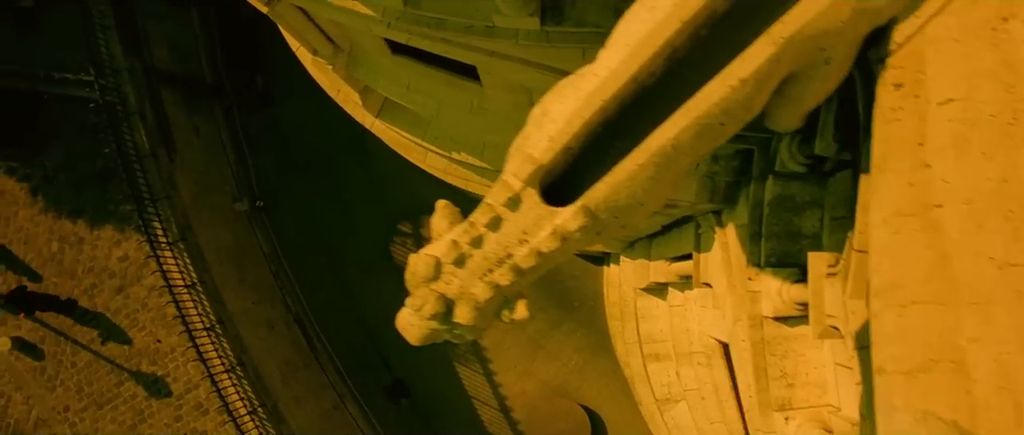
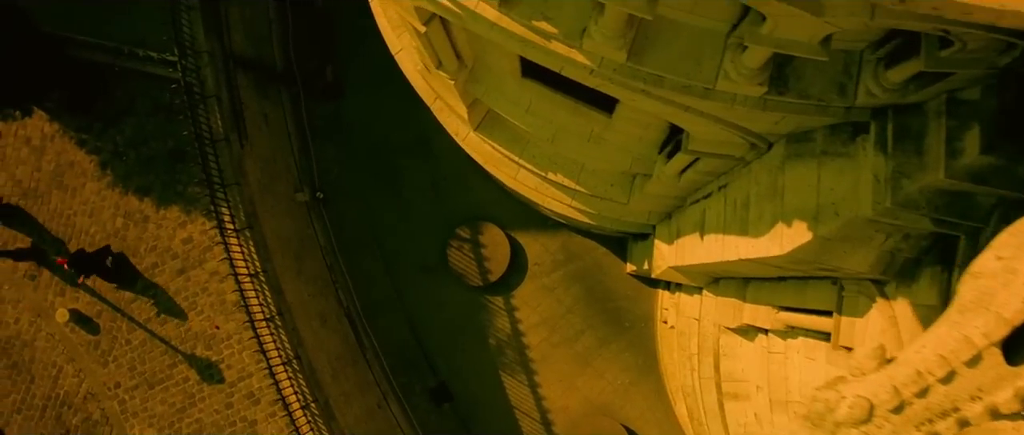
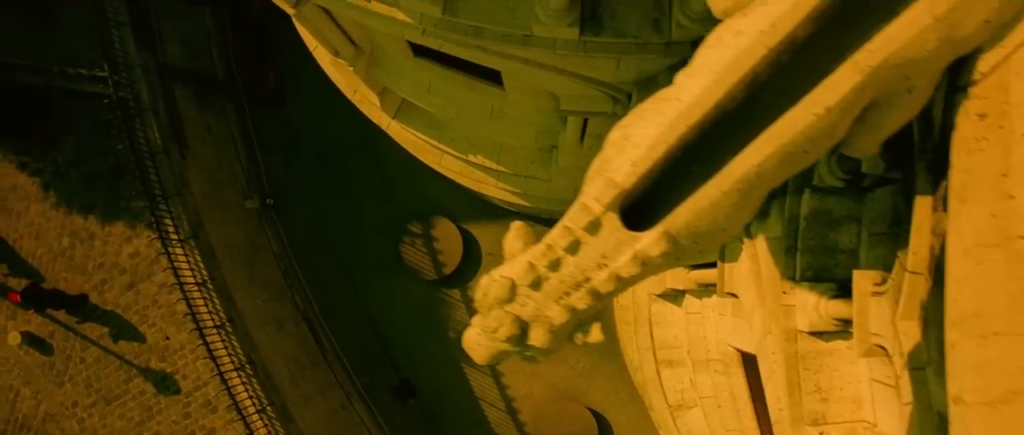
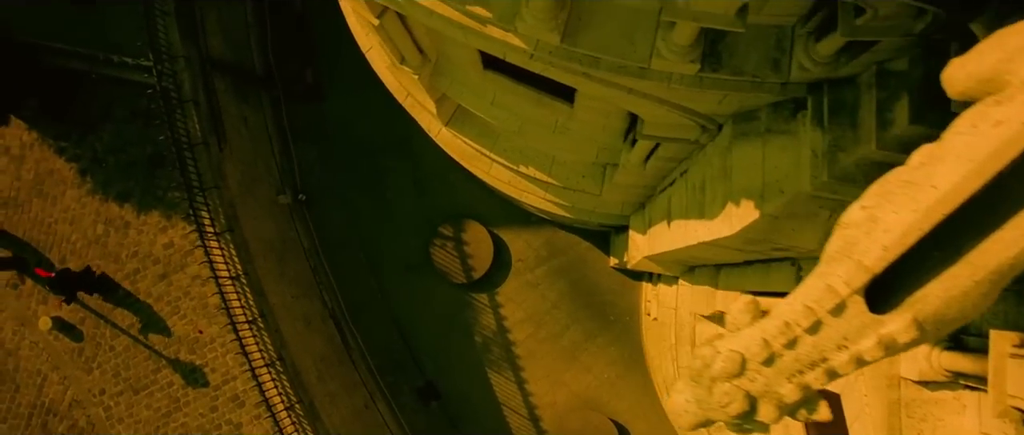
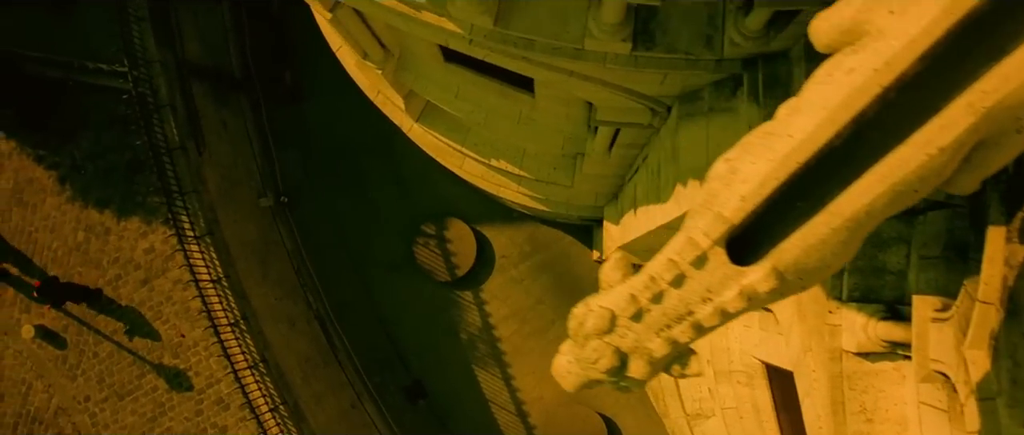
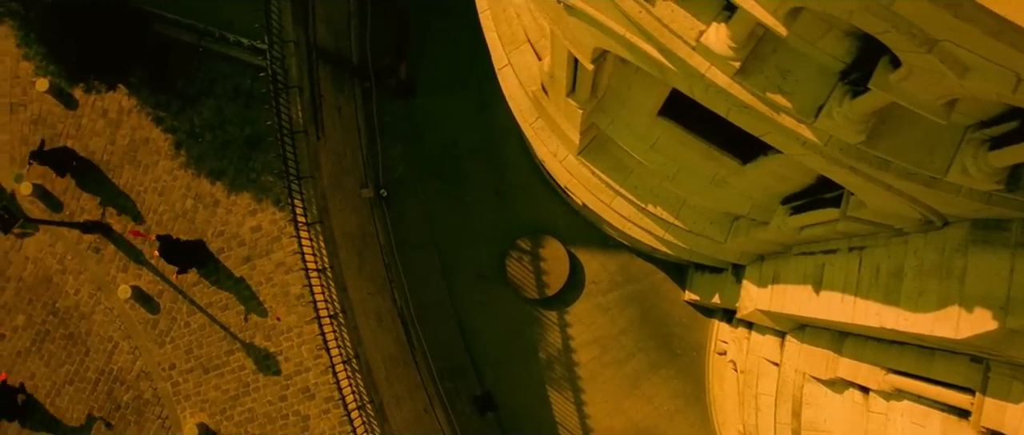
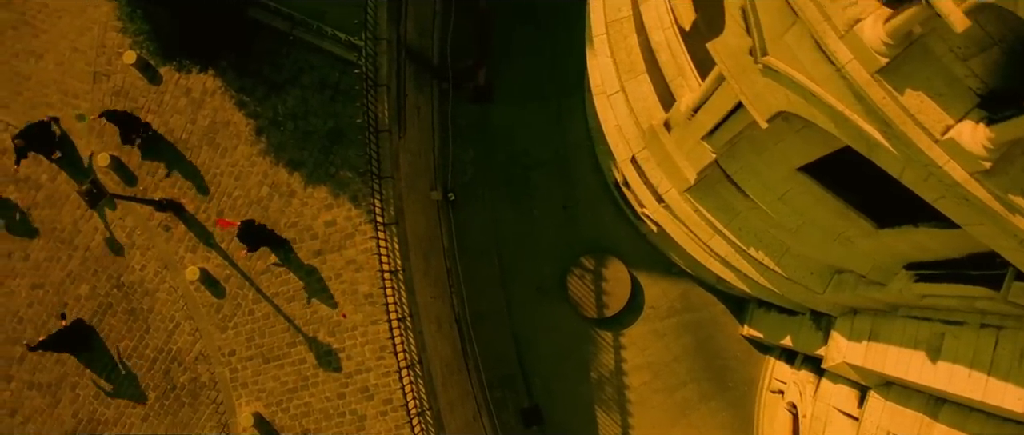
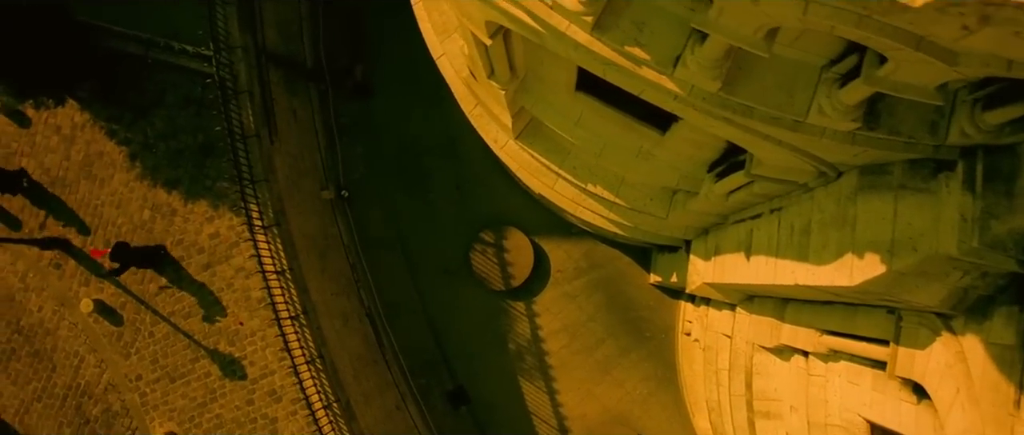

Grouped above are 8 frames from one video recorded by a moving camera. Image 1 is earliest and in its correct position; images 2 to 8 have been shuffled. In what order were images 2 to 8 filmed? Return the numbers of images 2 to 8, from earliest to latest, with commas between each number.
3, 5, 4, 2, 8, 6, 7
